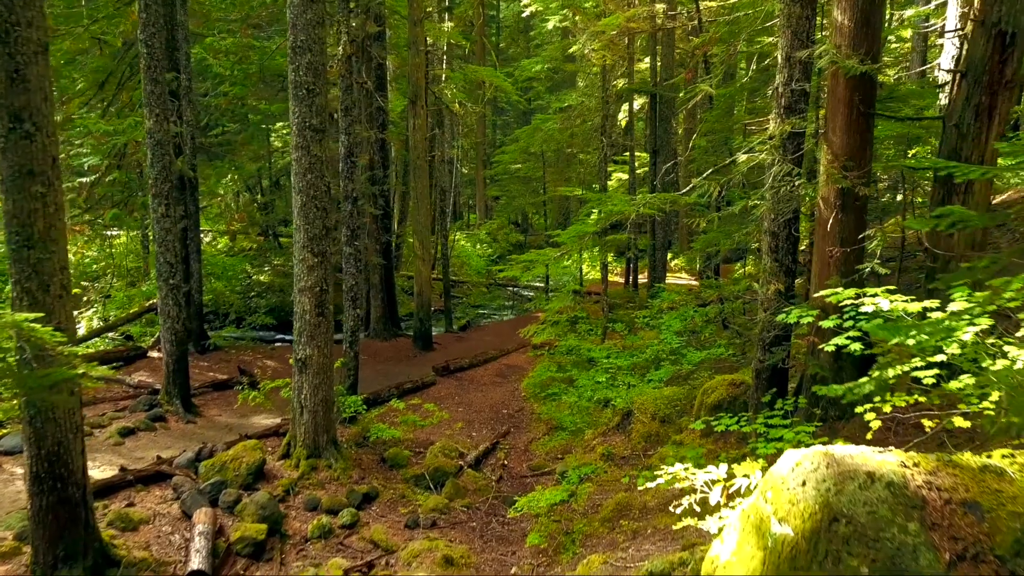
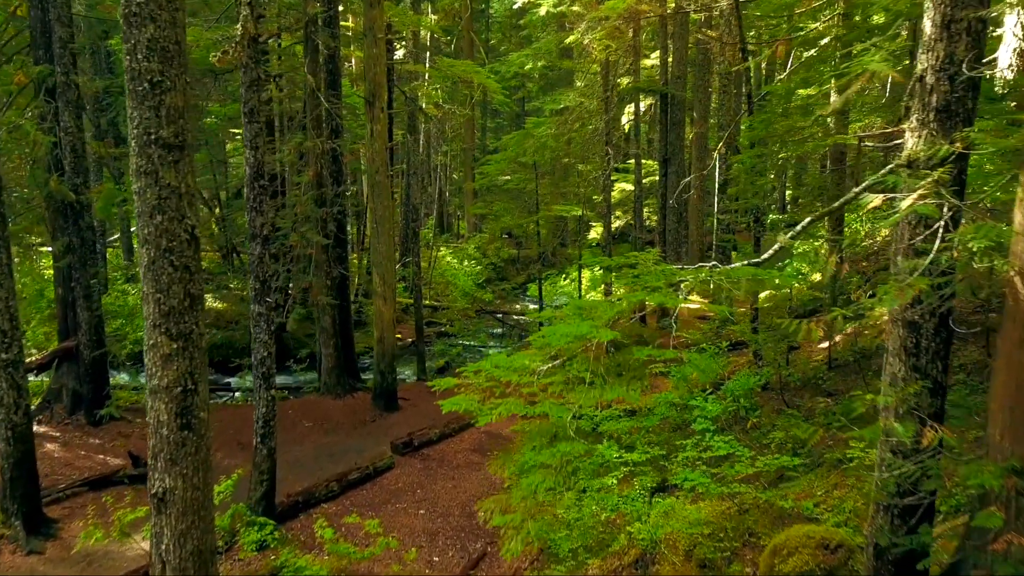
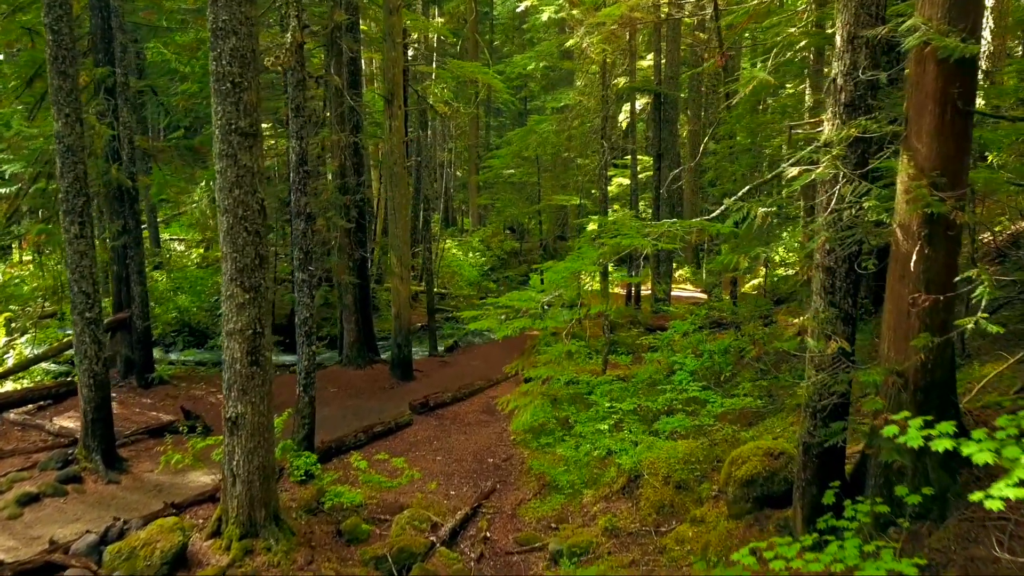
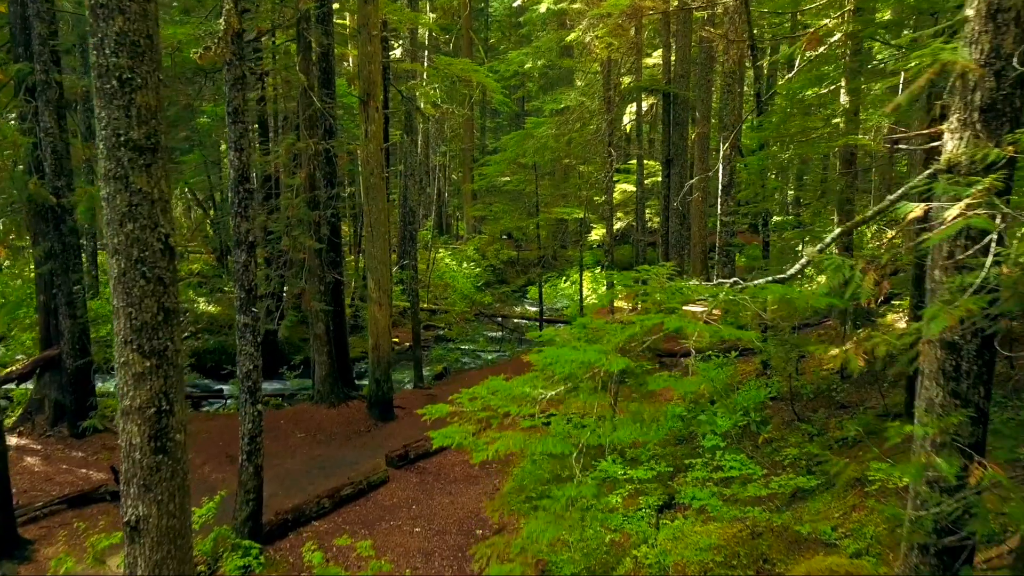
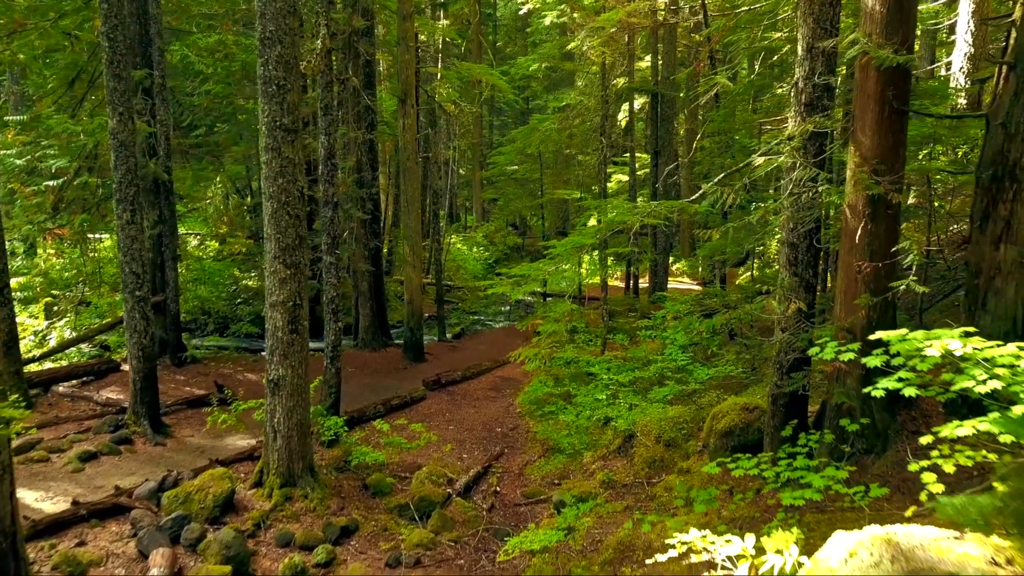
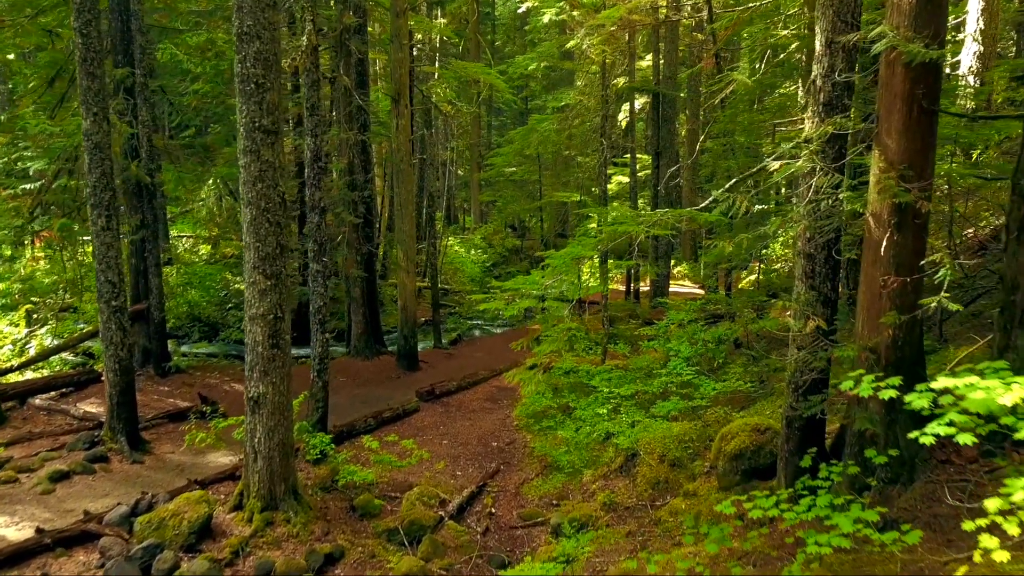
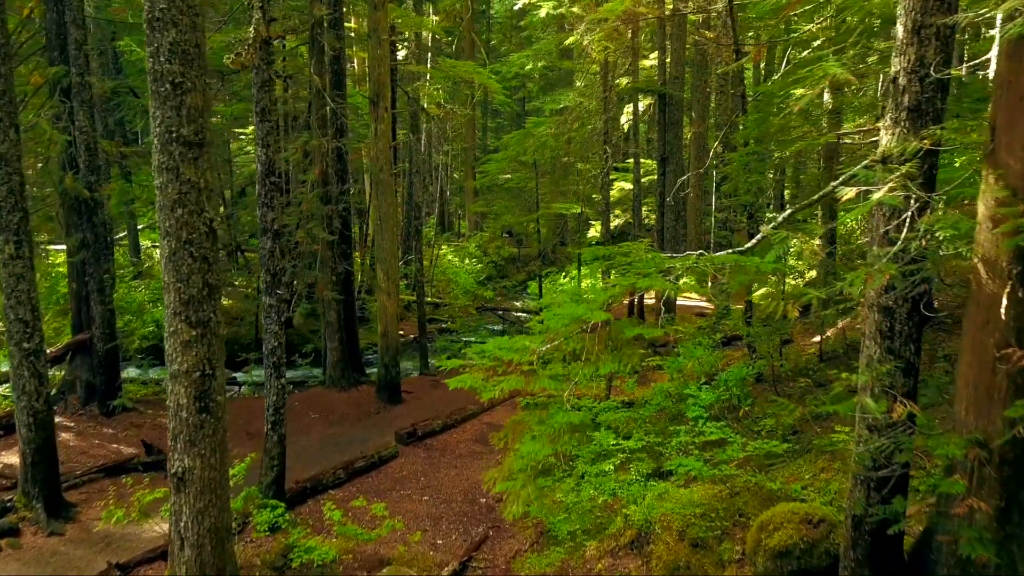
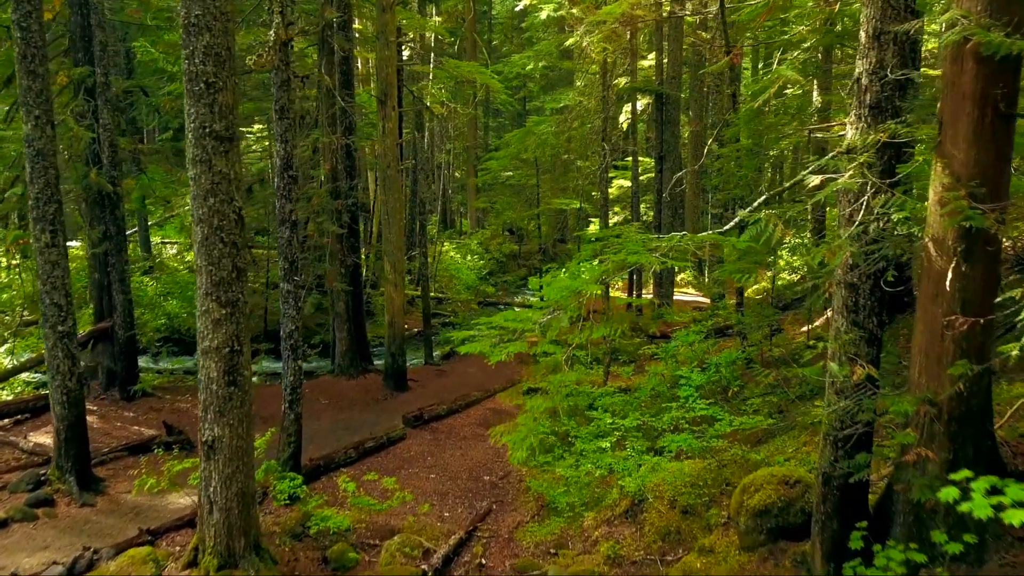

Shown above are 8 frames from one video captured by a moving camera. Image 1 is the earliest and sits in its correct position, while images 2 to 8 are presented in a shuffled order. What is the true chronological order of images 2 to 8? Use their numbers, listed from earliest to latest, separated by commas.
5, 6, 3, 8, 7, 2, 4
